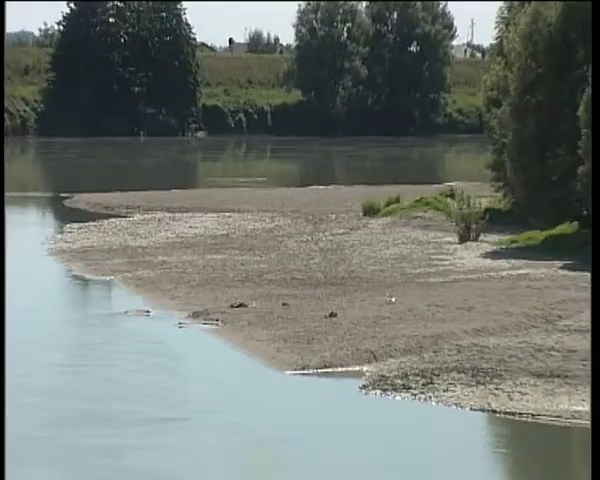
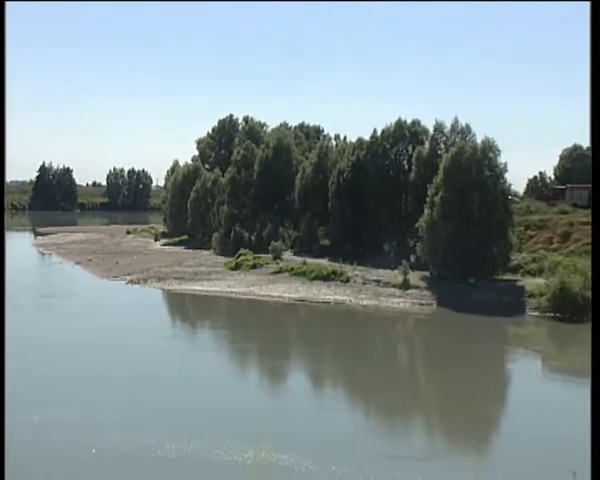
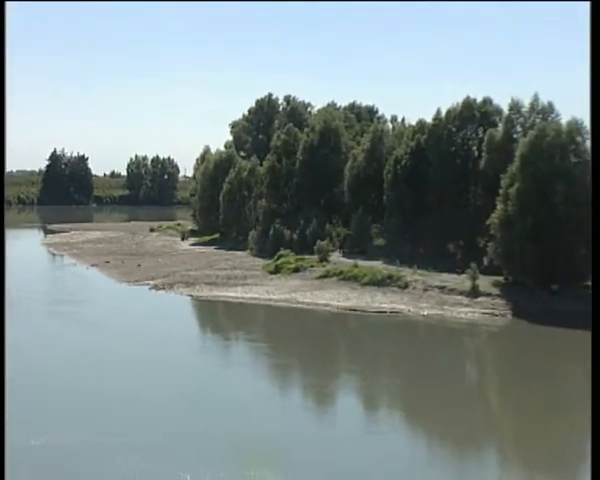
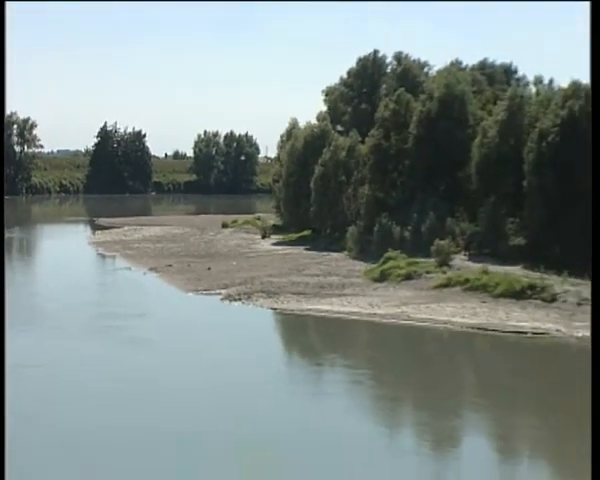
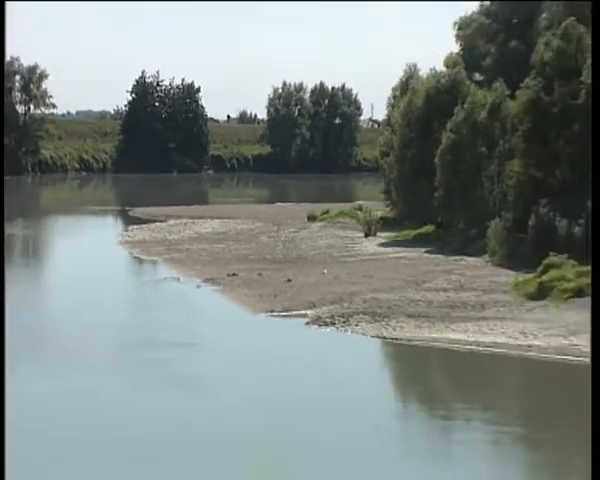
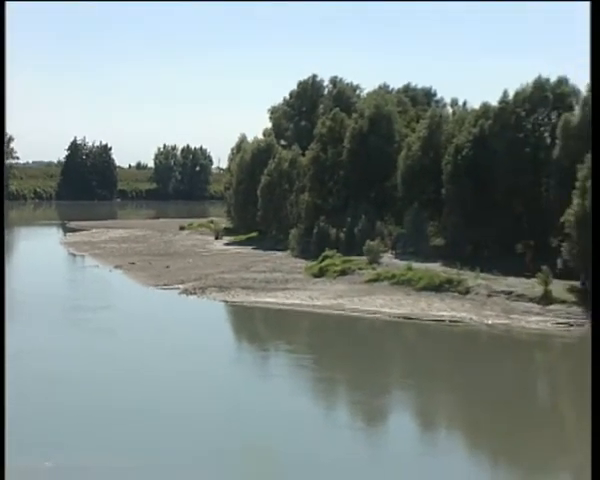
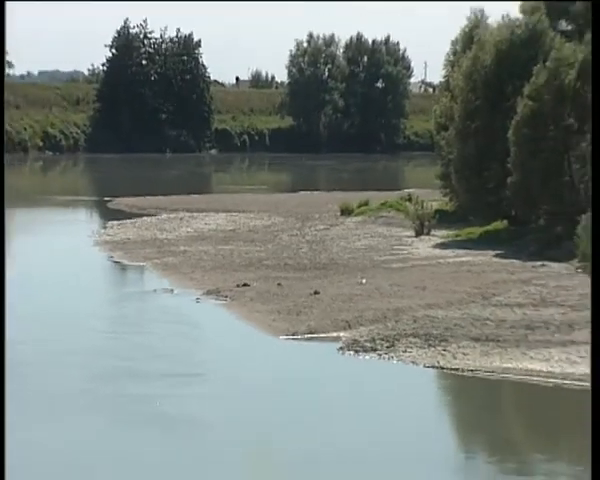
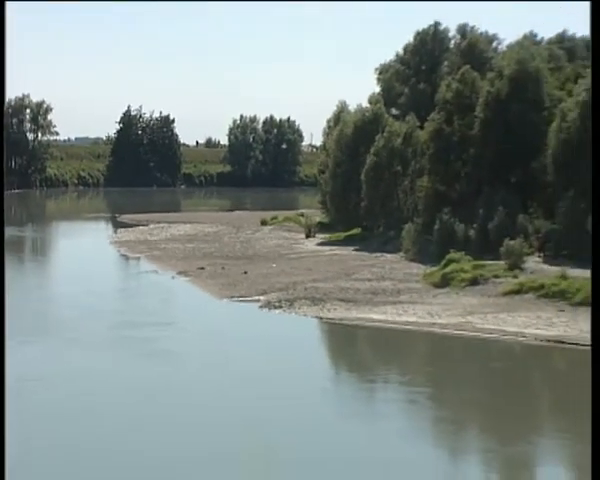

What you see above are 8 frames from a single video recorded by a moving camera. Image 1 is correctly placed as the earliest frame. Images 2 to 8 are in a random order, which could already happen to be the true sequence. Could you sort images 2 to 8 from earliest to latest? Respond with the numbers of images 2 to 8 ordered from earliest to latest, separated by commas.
7, 5, 8, 4, 6, 3, 2
